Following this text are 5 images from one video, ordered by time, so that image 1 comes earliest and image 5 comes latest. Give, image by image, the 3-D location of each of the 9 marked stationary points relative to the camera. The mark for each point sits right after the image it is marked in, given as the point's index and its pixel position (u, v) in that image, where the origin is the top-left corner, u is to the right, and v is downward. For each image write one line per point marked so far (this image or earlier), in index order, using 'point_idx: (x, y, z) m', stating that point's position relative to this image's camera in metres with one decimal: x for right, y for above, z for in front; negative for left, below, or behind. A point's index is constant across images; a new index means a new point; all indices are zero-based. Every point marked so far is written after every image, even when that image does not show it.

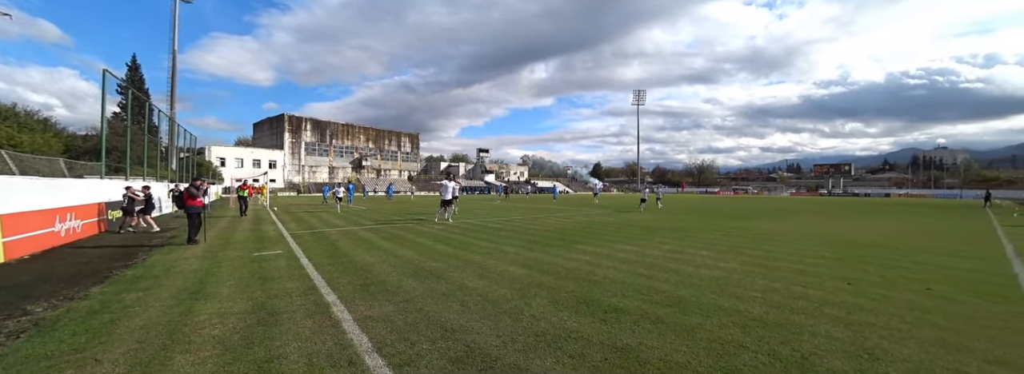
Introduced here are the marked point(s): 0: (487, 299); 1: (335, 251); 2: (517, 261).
0: (-0.4, -1.8, +6.5) m
1: (-4.8, -1.7, +11.5) m
2: (+0.1, -1.7, +9.5) m
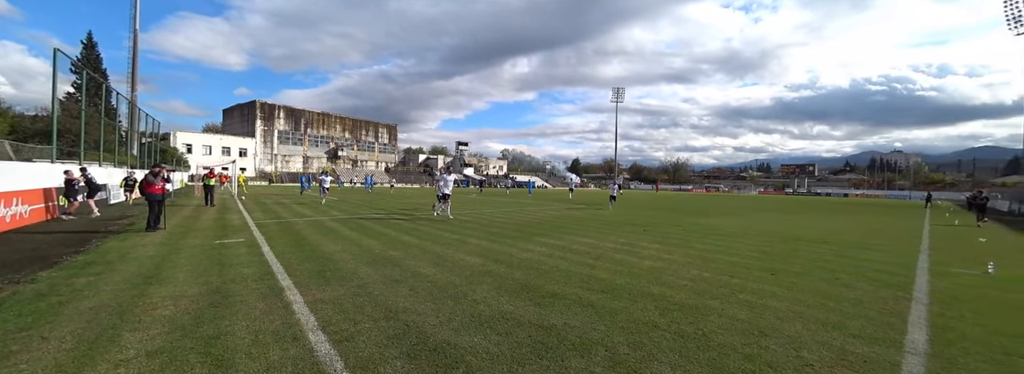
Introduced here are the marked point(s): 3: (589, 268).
0: (-1.3, -1.6, +6.9) m
1: (-5.9, -1.4, +11.7) m
2: (-0.9, -1.5, +9.9) m
3: (+1.5, -1.6, +8.3) m
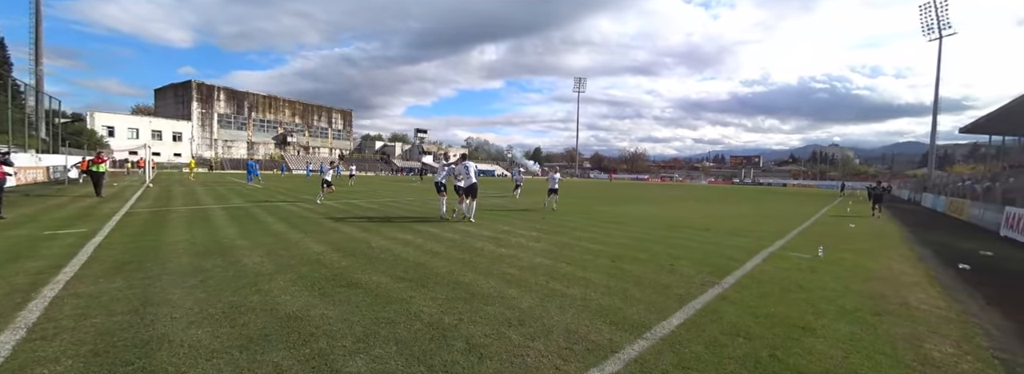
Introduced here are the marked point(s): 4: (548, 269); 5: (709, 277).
0: (-4.2, -1.4, +6.4) m
1: (-9.2, -1.0, +10.9) m
2: (-4.1, -1.2, +9.5) m
3: (-1.5, -1.3, +8.0) m
4: (+0.6, -1.4, +7.1) m
5: (+3.1, -1.4, +6.7) m
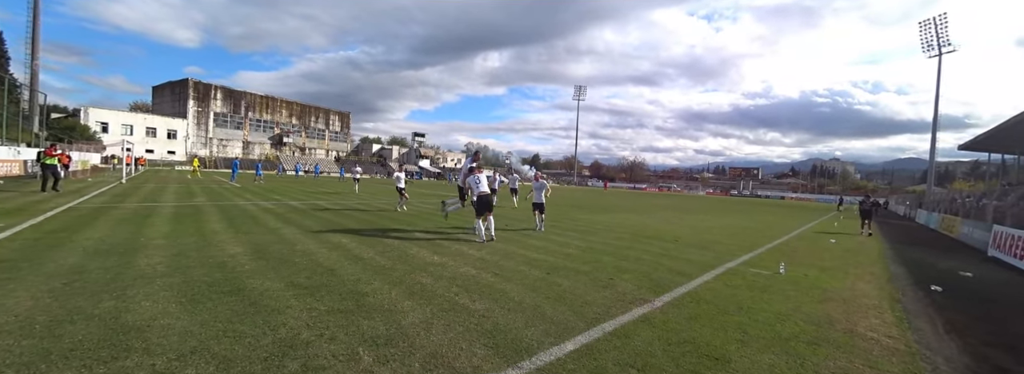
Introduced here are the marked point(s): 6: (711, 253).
0: (-5.5, -1.2, +5.8) m
1: (-10.4, -0.8, +10.3) m
2: (-5.3, -1.1, +8.8) m
3: (-2.7, -1.3, +7.3) m
4: (-0.6, -1.4, +6.4) m
5: (+1.9, -1.5, +5.9) m
6: (+4.0, -1.3, +8.5) m
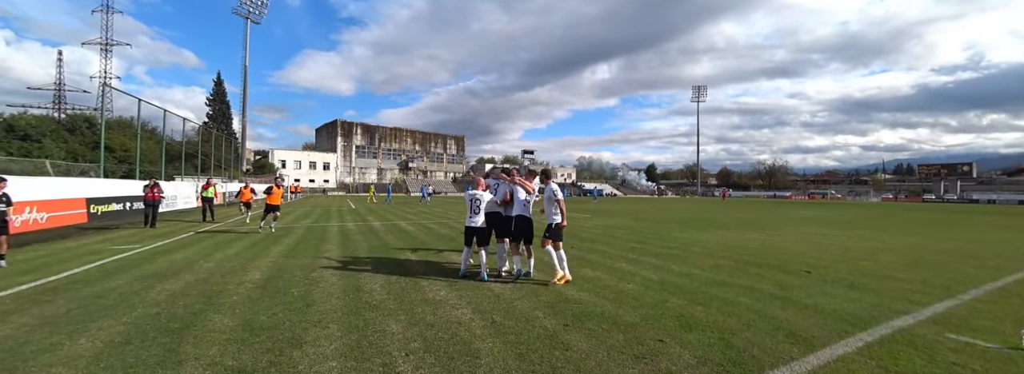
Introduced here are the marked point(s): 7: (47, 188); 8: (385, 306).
0: (-5.4, -1.6, +5.5) m
1: (-8.8, -1.5, +11.2) m
2: (-4.4, -1.5, +8.3) m
3: (-2.3, -1.5, +6.1) m
4: (-0.6, -1.5, +4.6) m
5: (+1.7, -1.5, +3.5) m
6: (+4.4, -1.4, +5.3) m
7: (-17.5, 0.0, +16.0) m
8: (-1.5, -1.5, +5.3) m
